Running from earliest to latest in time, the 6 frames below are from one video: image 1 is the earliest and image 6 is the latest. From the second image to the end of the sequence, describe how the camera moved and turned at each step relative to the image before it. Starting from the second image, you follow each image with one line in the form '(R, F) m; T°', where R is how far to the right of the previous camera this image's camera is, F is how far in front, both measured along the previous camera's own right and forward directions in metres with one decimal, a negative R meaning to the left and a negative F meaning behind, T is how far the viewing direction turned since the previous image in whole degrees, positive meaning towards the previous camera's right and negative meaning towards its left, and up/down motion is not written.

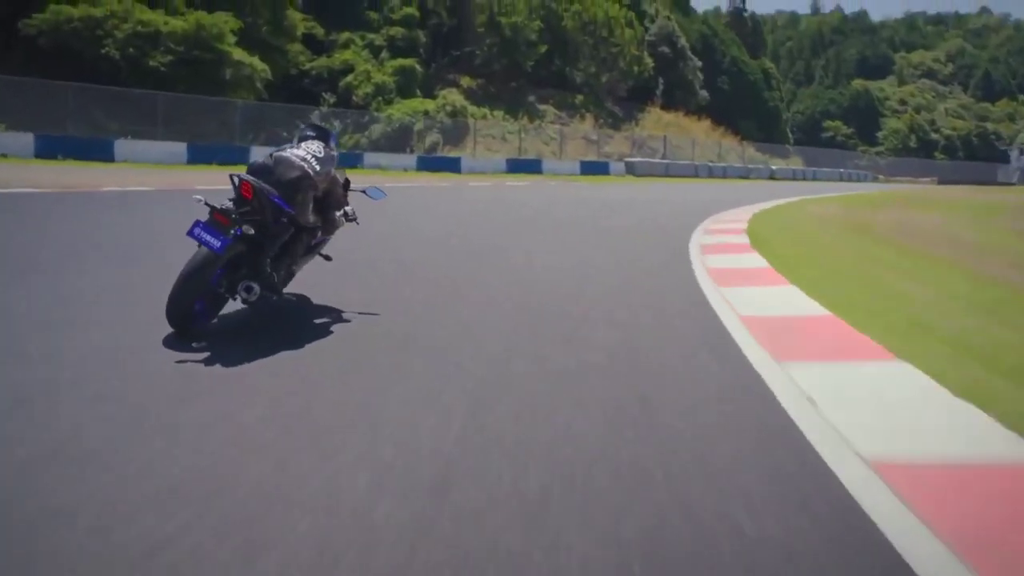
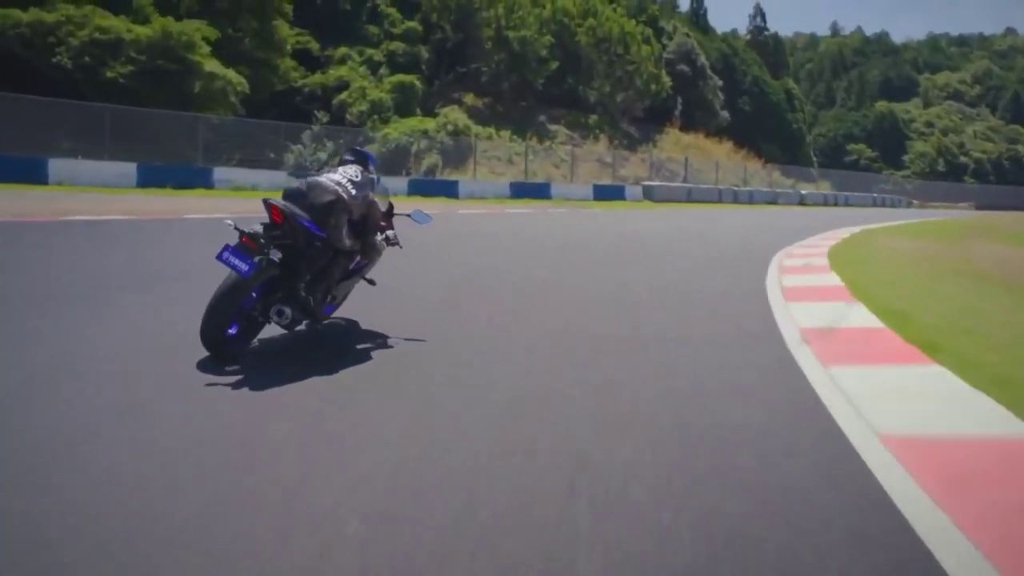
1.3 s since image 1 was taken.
(0.0, +0.3) m; -1°
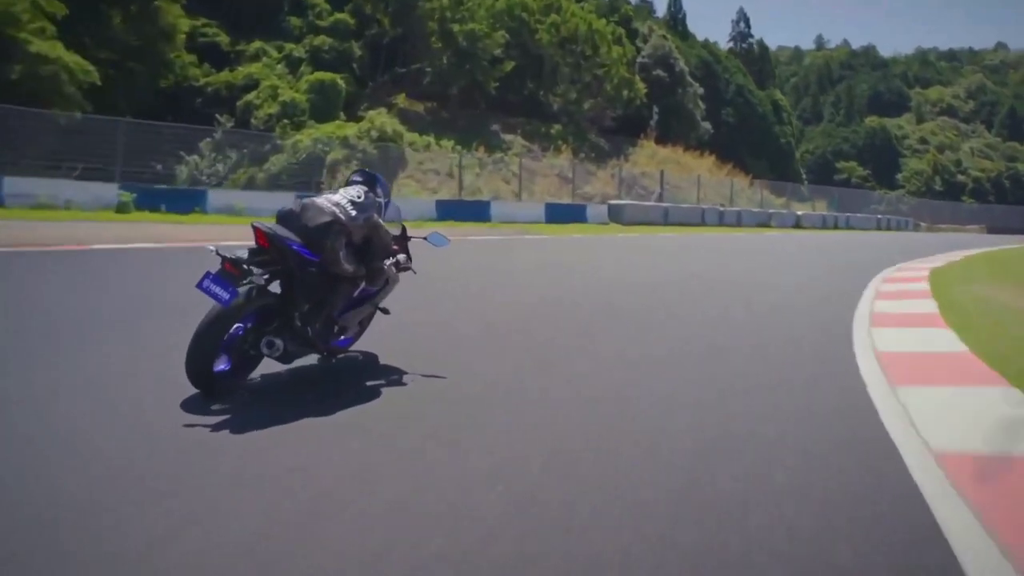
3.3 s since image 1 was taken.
(+0.1, +0.6) m; +1°
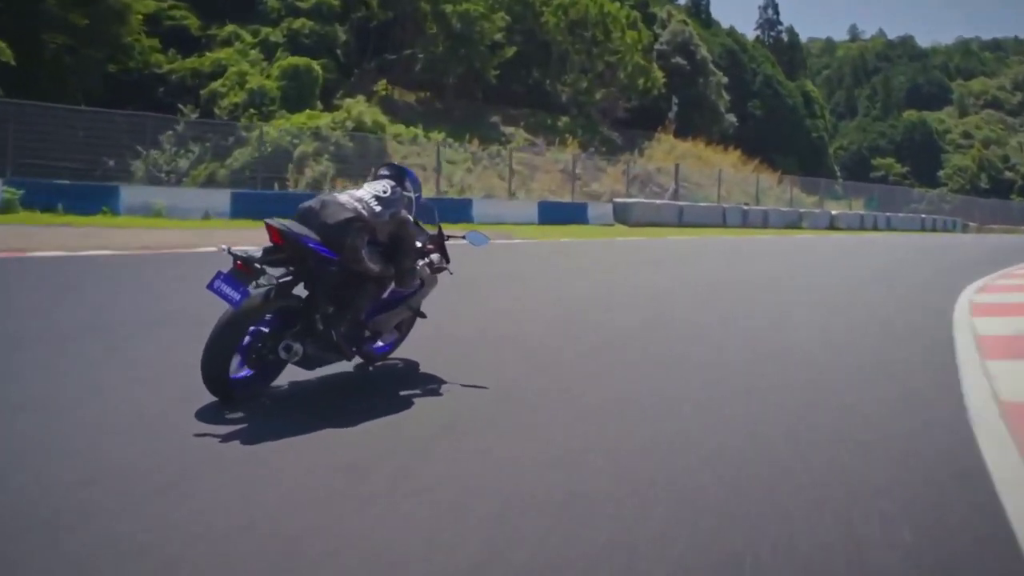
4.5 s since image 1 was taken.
(+0.1, +0.3) m; -2°
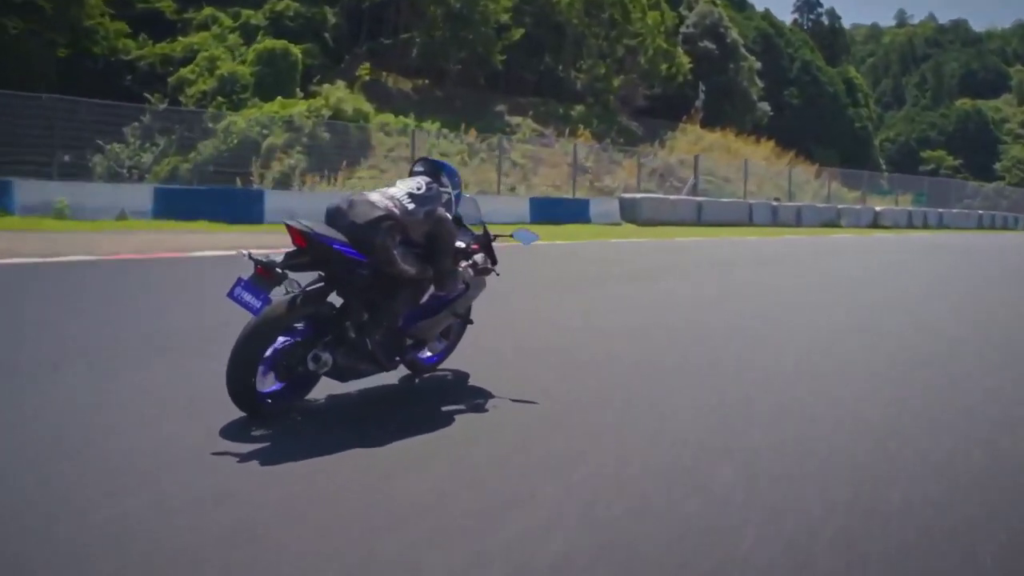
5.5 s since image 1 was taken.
(+0.1, +0.3) m; -2°
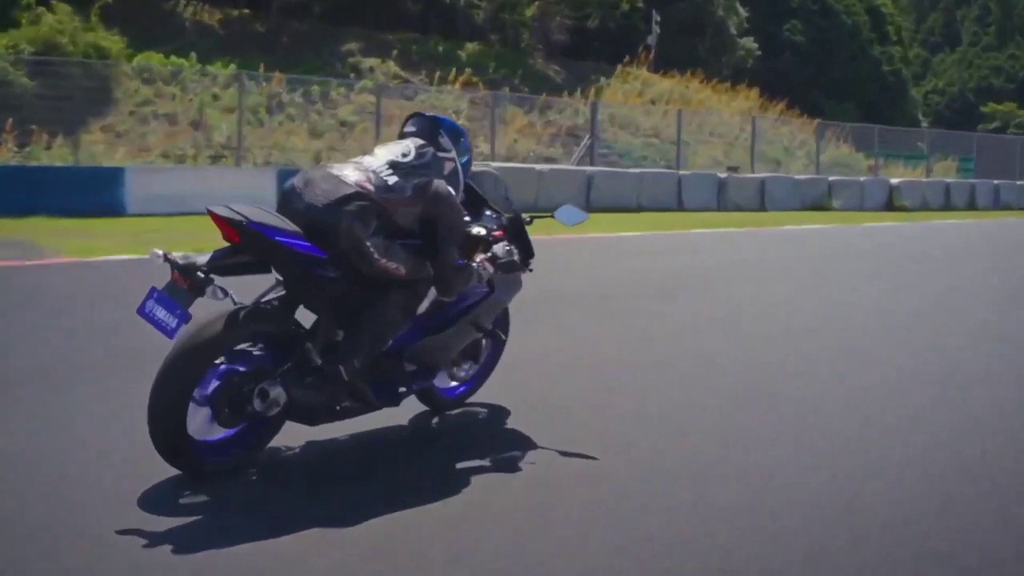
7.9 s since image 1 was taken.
(+0.4, +0.8) m; -4°
